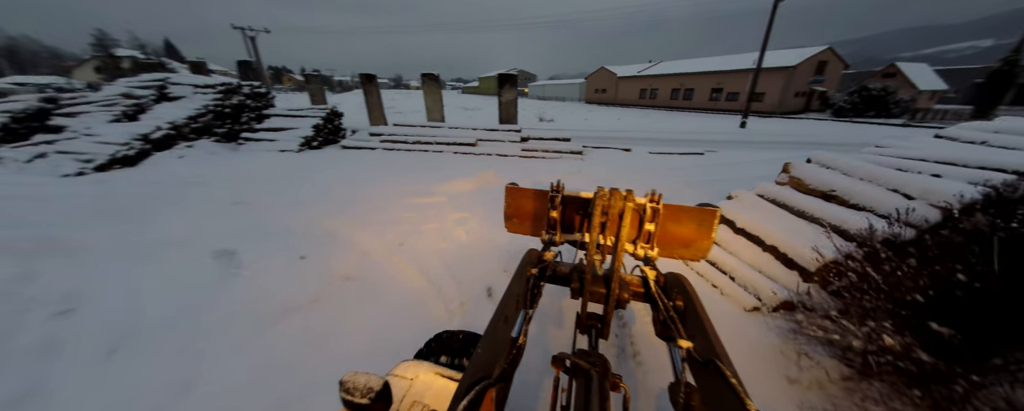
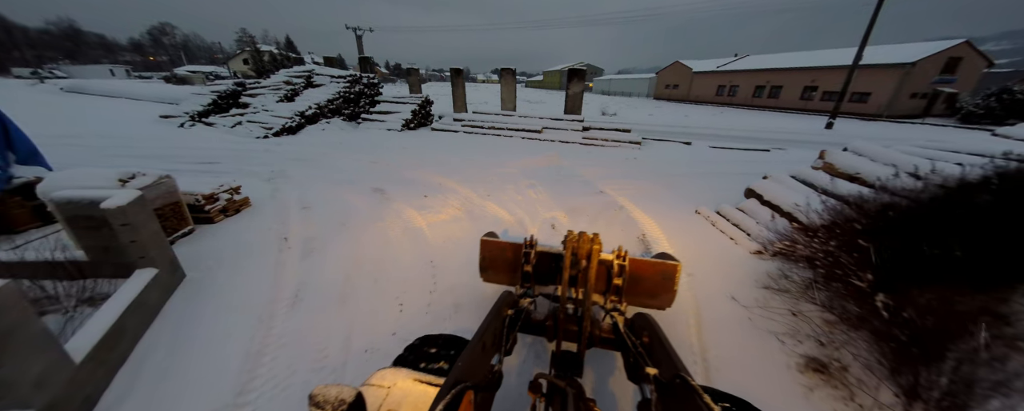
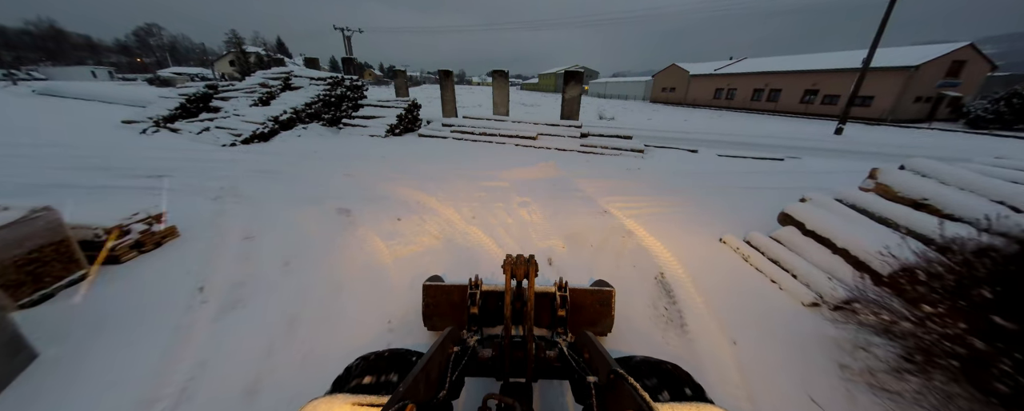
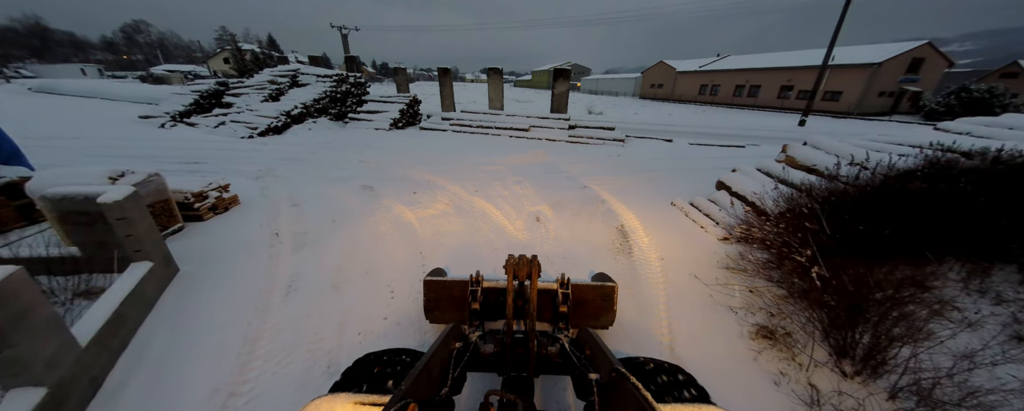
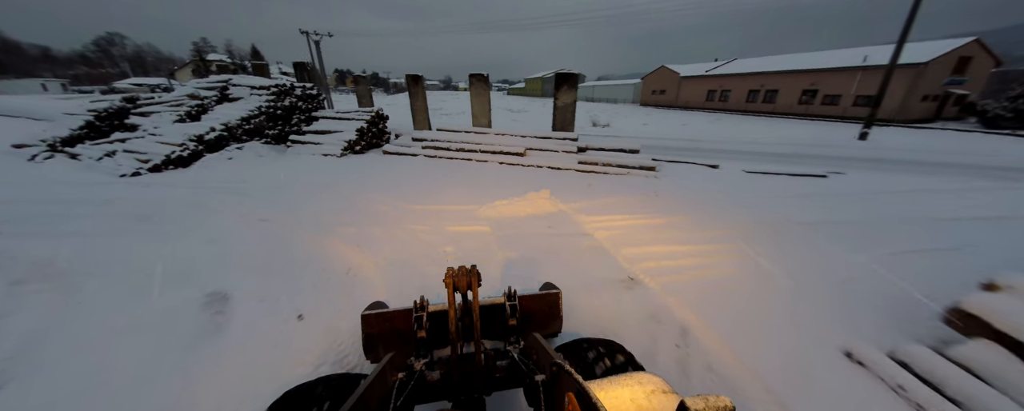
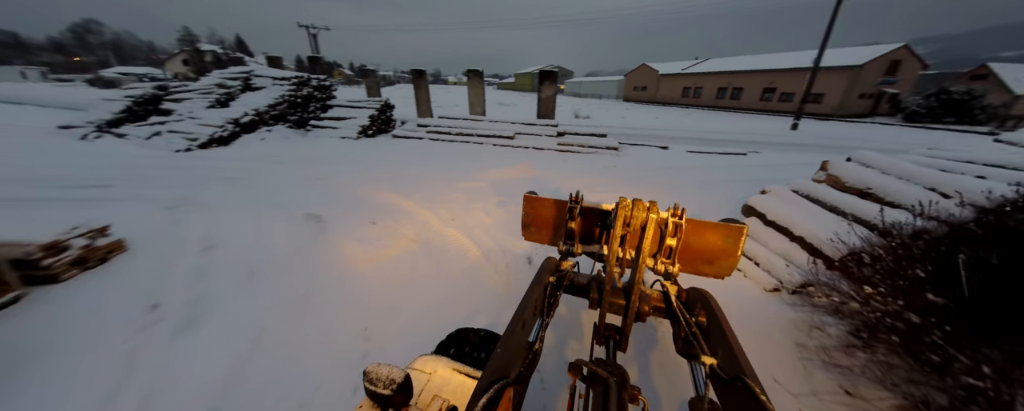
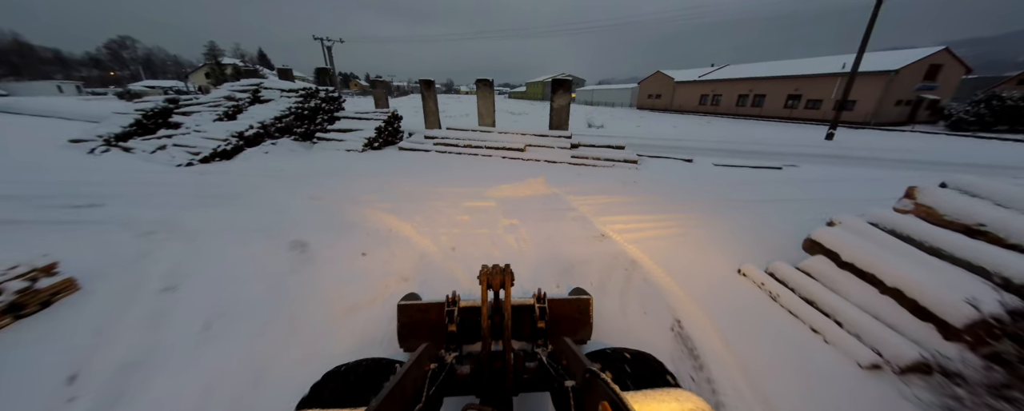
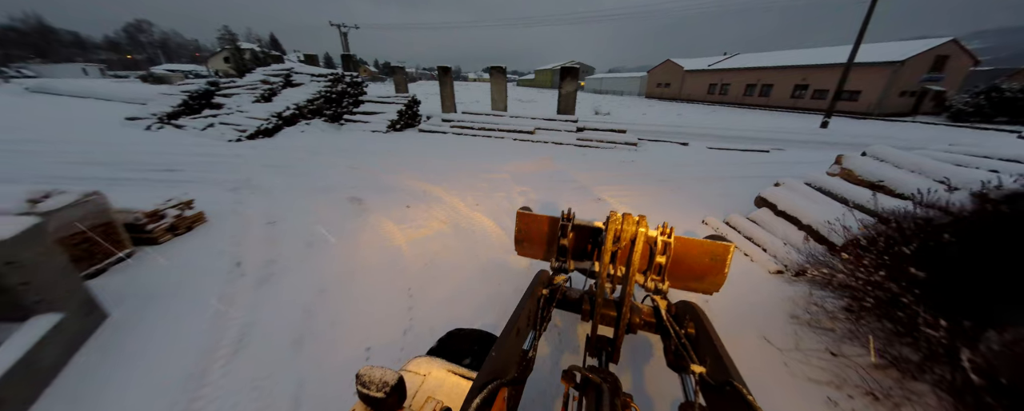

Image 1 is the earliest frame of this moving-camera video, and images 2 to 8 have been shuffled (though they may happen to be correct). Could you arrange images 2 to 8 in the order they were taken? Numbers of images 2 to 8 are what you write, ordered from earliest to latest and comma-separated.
6, 8, 2, 4, 3, 7, 5
